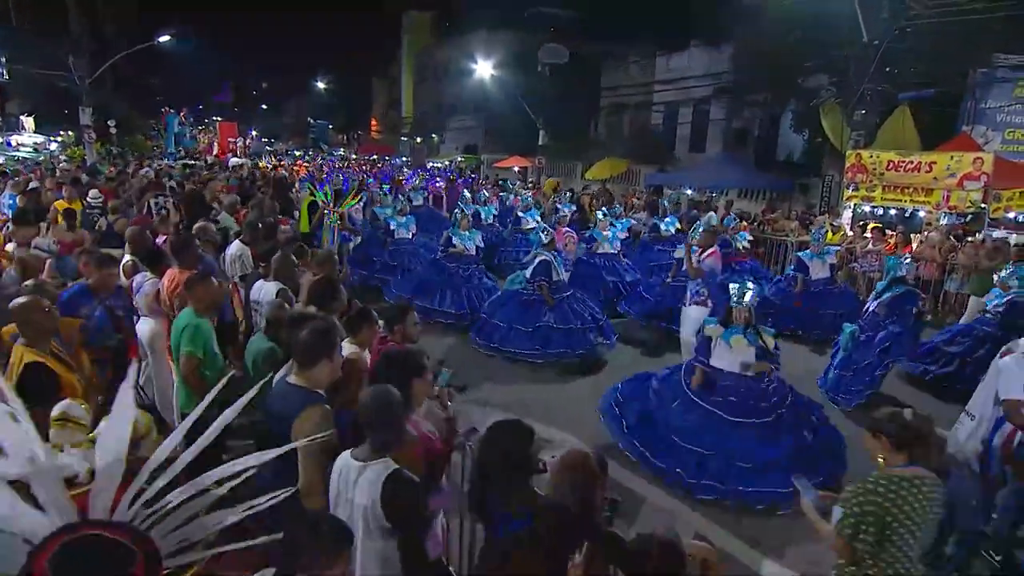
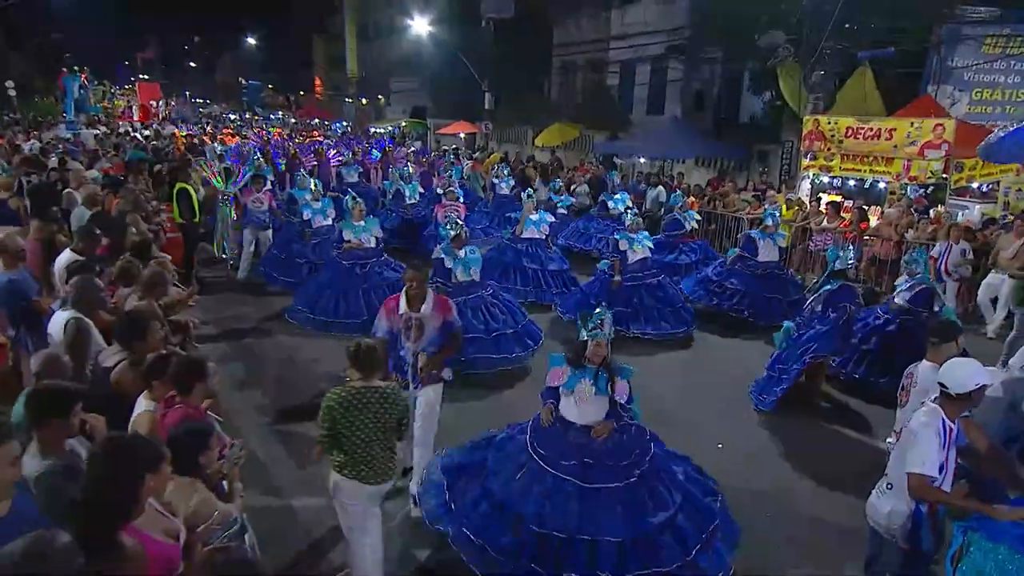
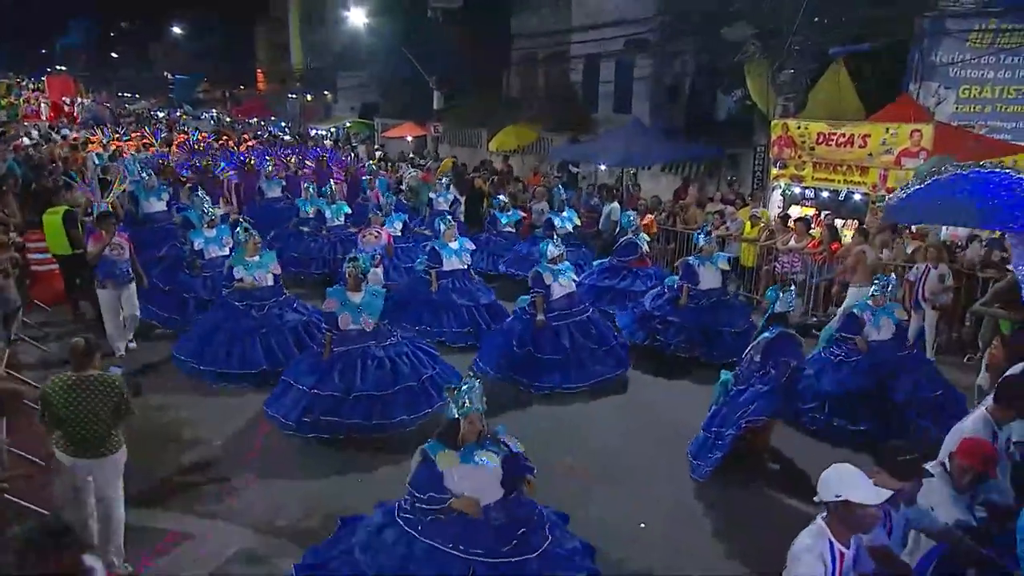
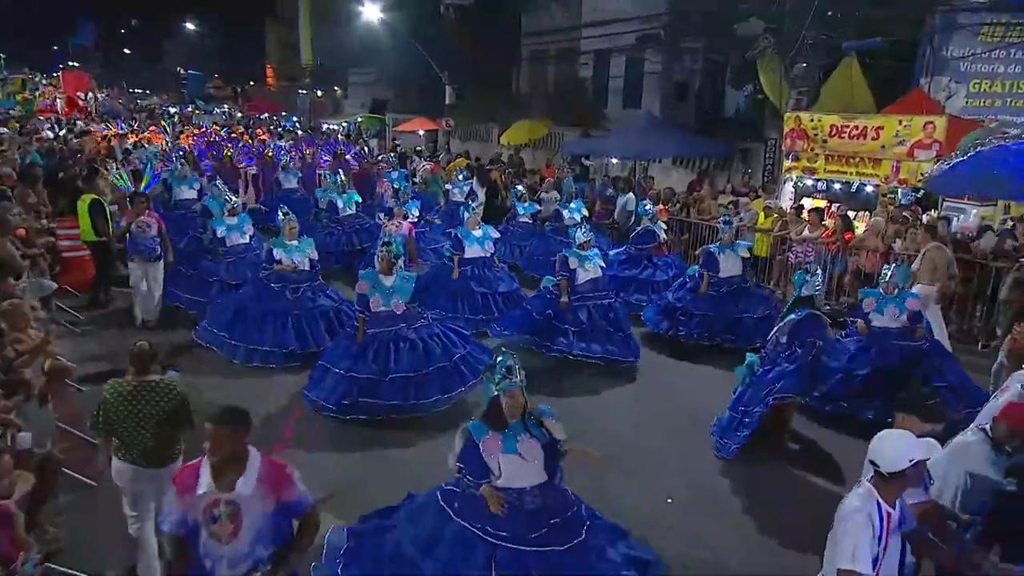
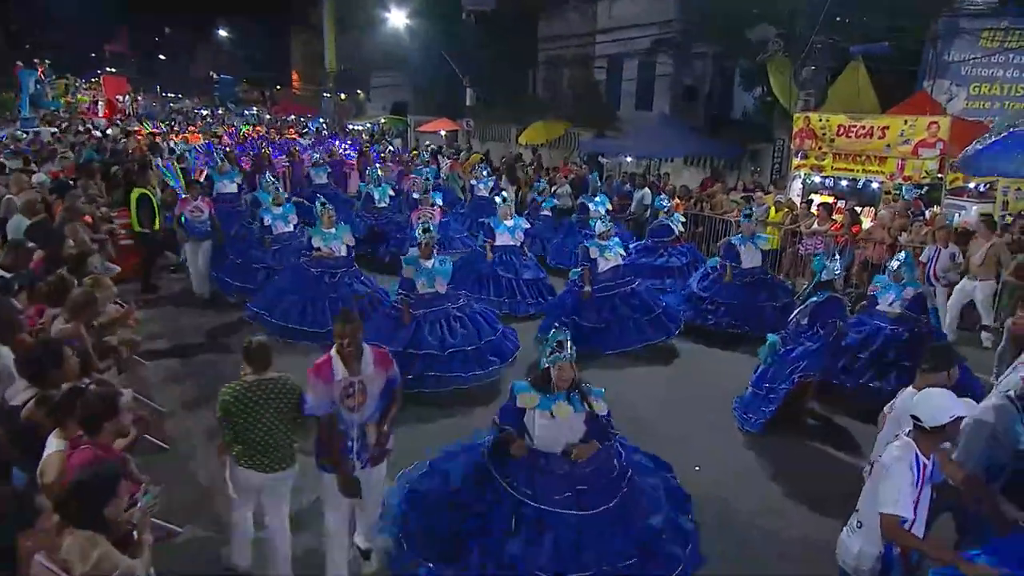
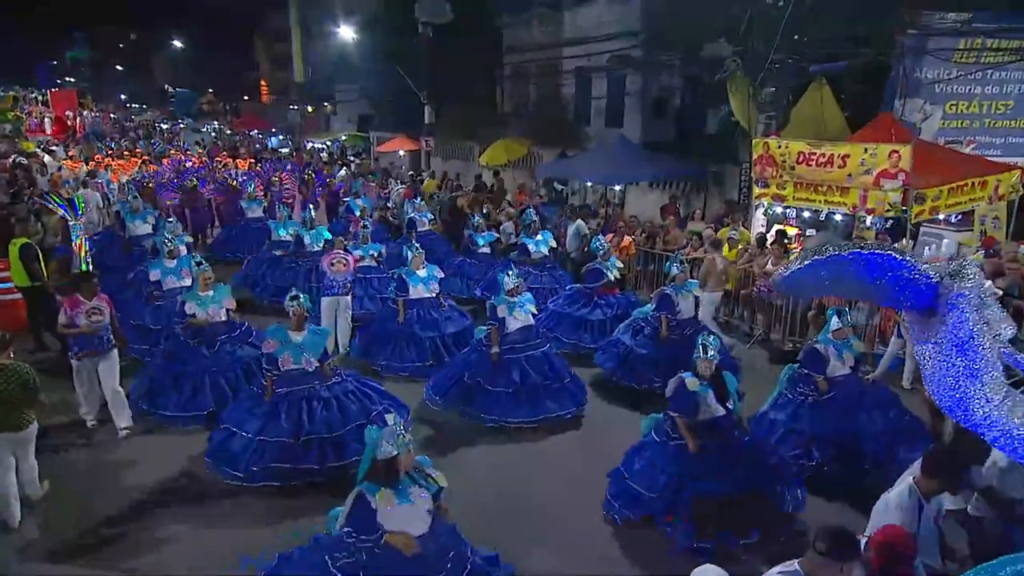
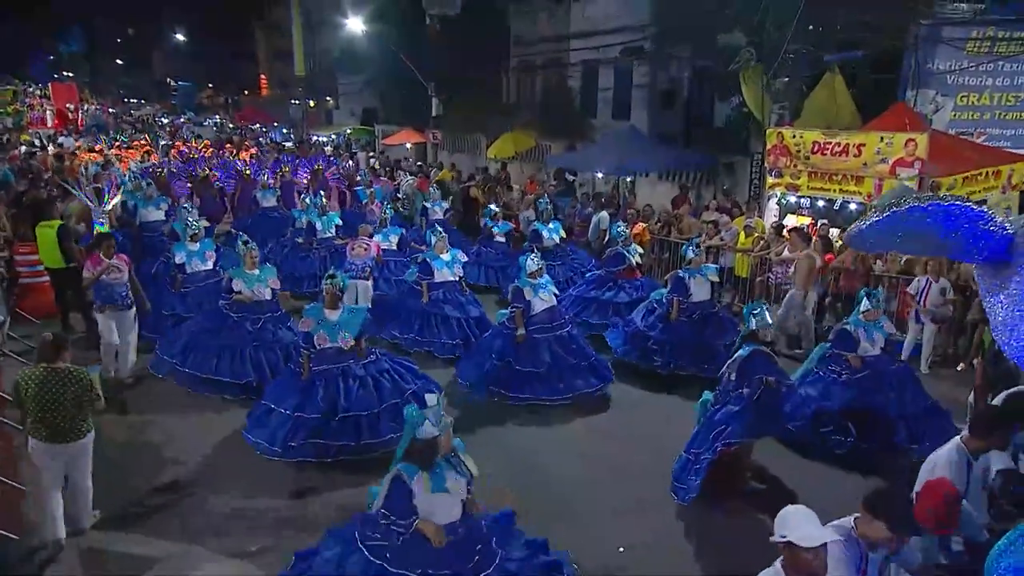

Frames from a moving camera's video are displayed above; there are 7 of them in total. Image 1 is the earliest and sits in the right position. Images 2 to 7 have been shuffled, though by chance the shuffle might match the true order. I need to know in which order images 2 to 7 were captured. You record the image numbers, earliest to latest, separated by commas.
2, 5, 4, 3, 7, 6
